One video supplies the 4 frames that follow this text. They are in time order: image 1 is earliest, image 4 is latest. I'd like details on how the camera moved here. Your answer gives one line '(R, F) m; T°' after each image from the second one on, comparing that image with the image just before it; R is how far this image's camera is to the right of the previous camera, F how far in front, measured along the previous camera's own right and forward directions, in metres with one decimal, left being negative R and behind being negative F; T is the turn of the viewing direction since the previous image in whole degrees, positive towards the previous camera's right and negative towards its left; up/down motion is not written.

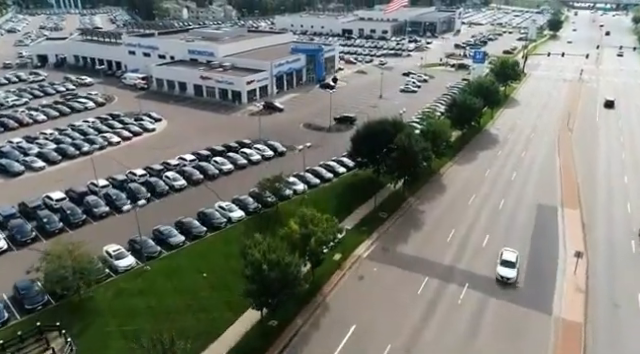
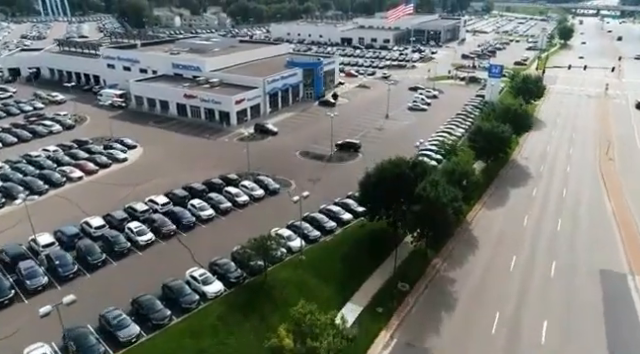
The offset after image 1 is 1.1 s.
(-0.2, +8.2) m; 0°
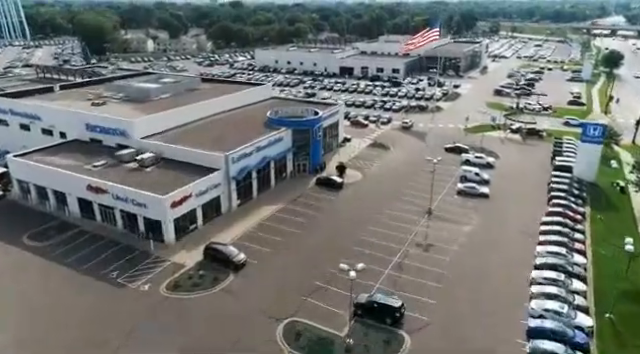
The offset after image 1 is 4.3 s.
(-0.6, +25.9) m; +1°
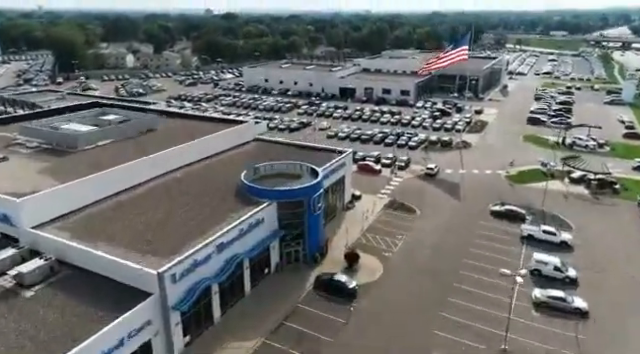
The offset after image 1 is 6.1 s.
(-0.3, +16.2) m; +1°
